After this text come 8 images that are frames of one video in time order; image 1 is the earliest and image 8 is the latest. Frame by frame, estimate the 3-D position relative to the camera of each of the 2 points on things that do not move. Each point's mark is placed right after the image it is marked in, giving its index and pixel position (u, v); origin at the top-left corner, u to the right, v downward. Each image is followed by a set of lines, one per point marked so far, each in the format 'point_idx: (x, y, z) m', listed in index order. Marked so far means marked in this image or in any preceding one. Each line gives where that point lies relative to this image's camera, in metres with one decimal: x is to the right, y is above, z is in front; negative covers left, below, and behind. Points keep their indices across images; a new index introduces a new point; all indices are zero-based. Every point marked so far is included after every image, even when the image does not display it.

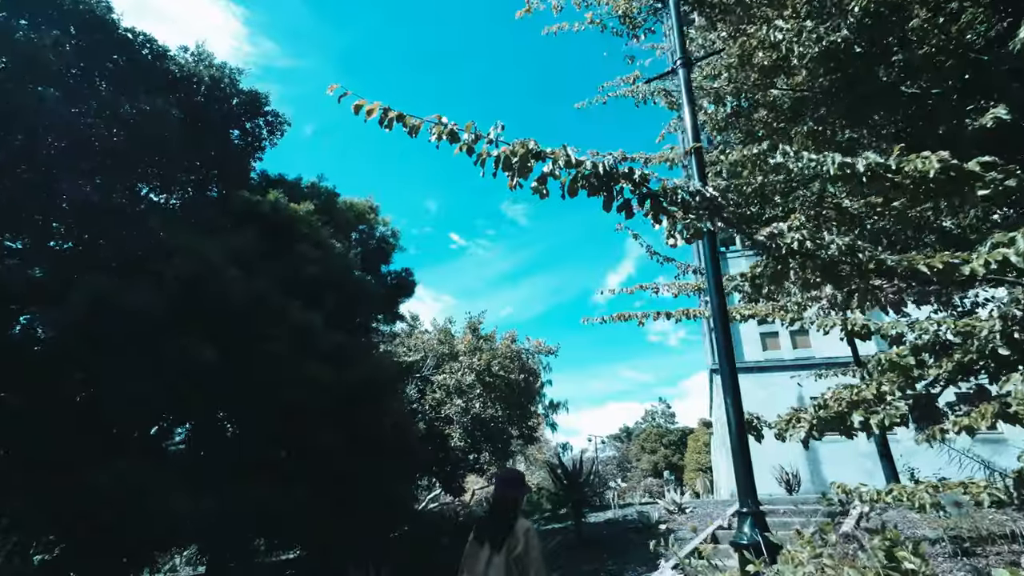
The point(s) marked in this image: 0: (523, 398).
0: (+0.3, -3.2, +14.5) m
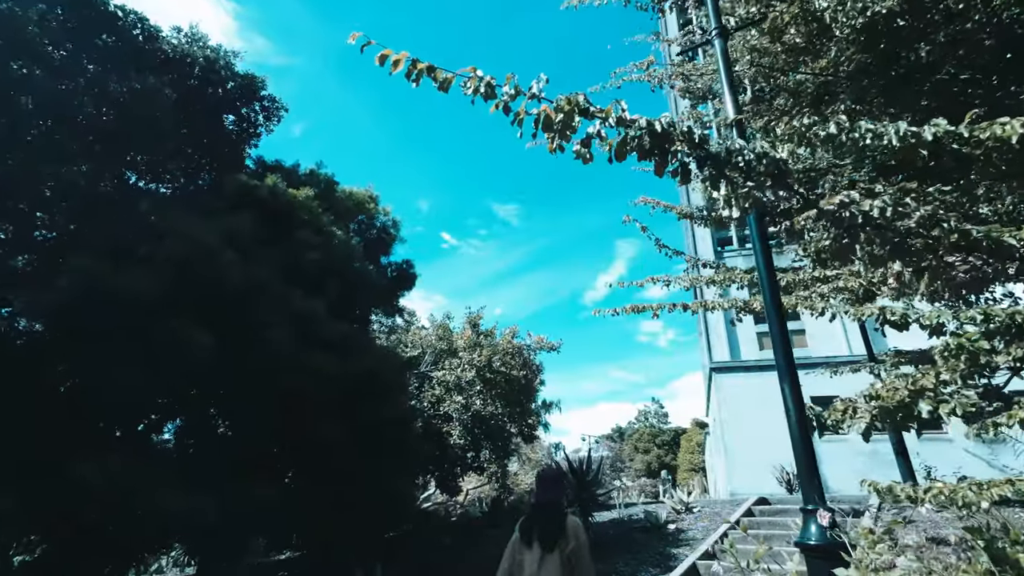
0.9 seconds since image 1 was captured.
0: (+0.3, -3.1, +14.2) m
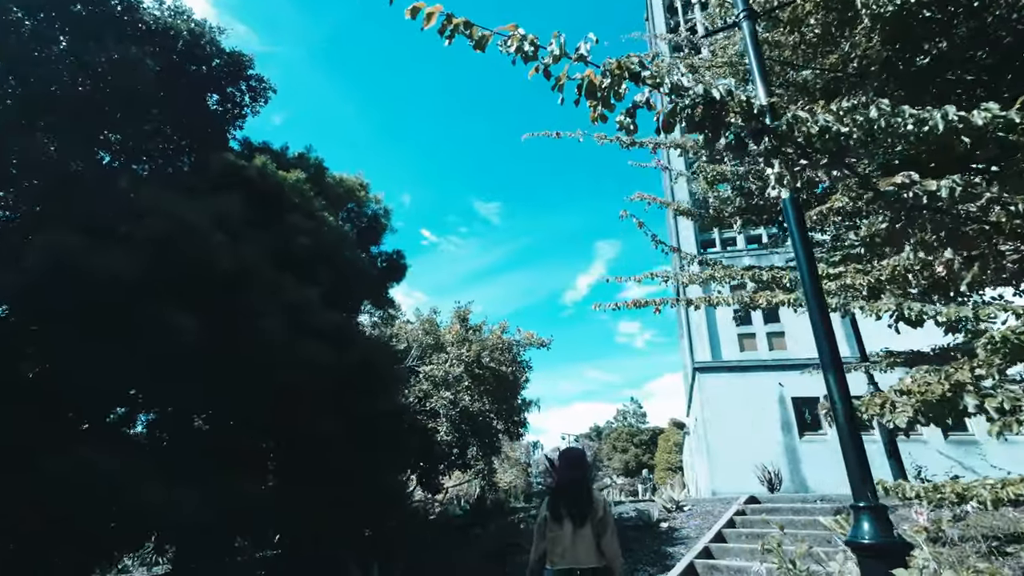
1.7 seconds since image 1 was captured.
0: (-0.1, -2.9, +14.0) m
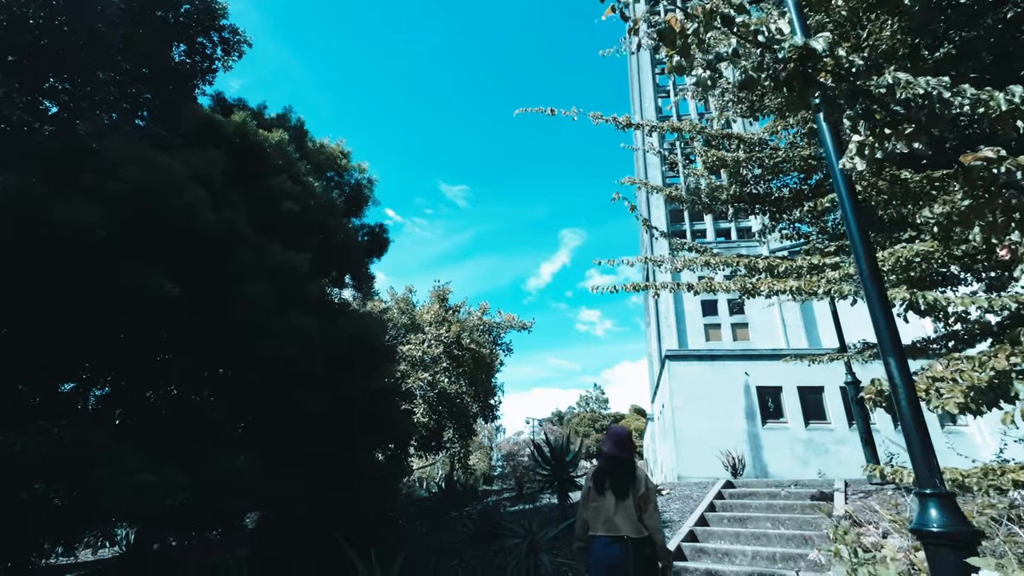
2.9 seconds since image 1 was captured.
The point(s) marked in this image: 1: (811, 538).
0: (-0.7, -2.4, +13.8) m
1: (+3.8, -3.2, +6.4) m
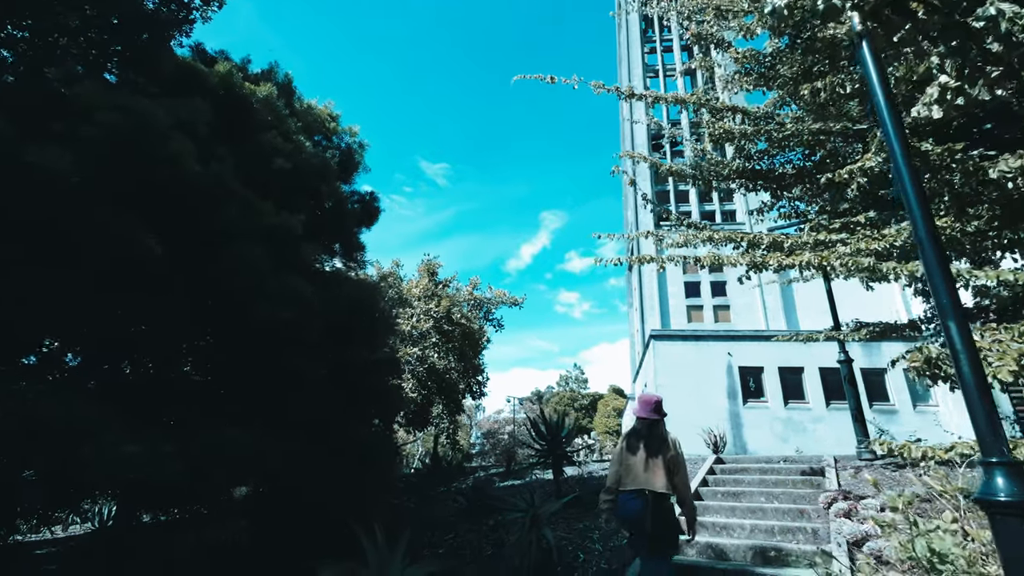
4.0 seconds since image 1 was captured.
0: (-1.0, -1.7, +13.6) m
1: (+3.8, -2.9, +6.4) m
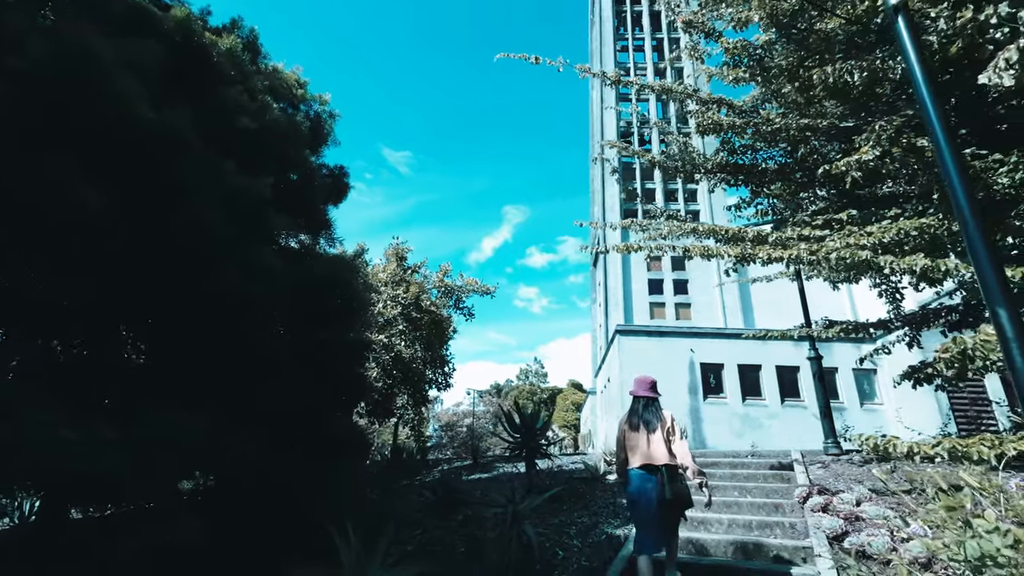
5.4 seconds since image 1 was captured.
0: (-1.9, -1.4, +13.1) m
1: (+3.5, -2.8, +6.4) m
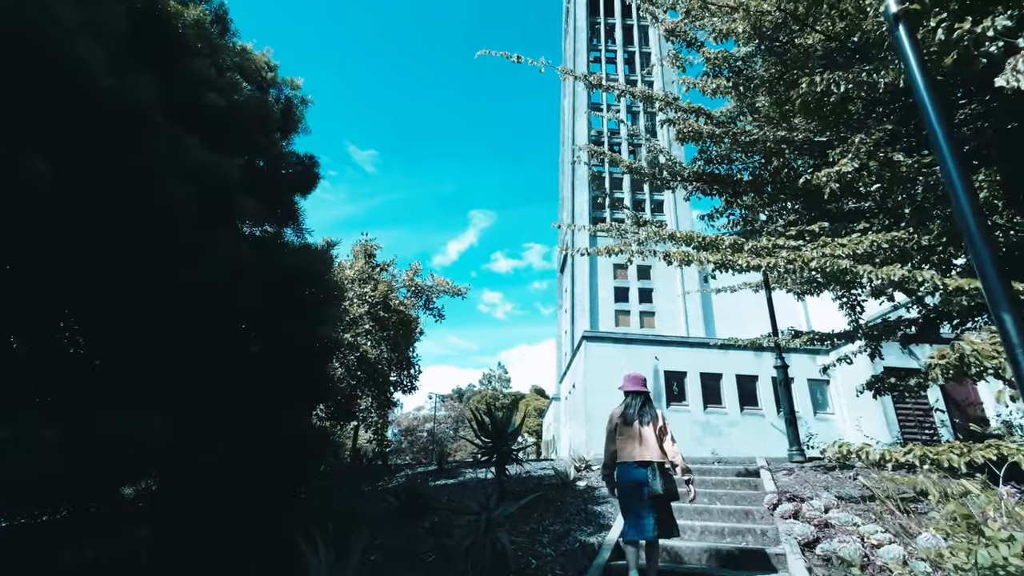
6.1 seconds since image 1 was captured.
0: (-2.7, -1.4, +12.8) m
1: (+3.1, -2.9, +6.5) m
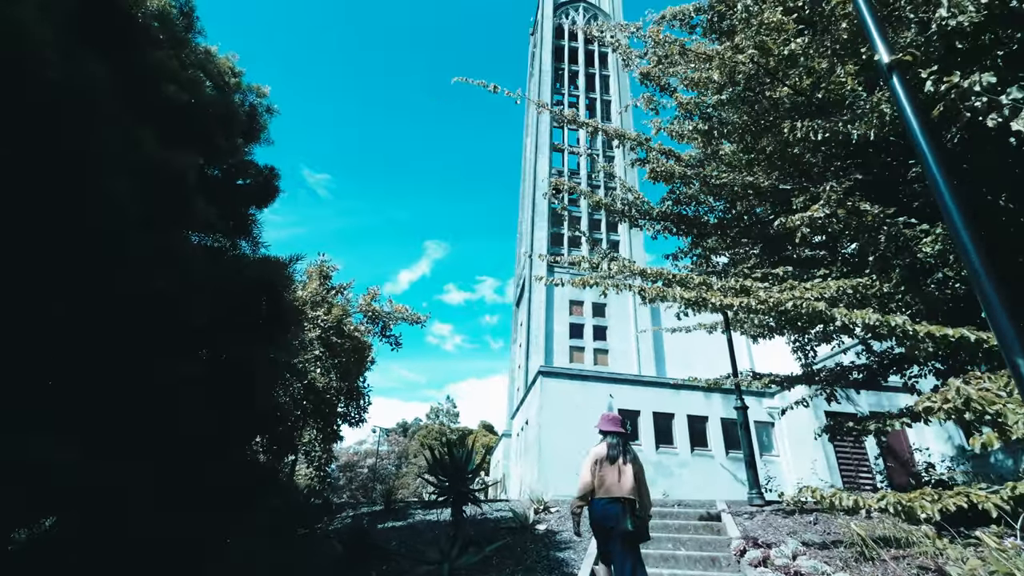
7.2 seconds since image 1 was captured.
0: (-3.7, -2.0, +12.1) m
1: (+2.6, -3.4, +6.3) m
